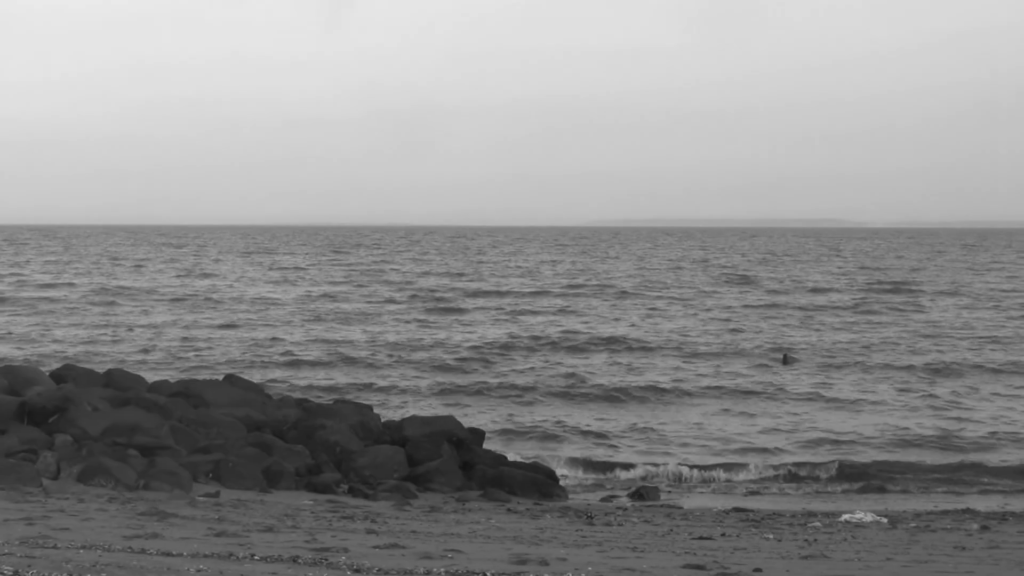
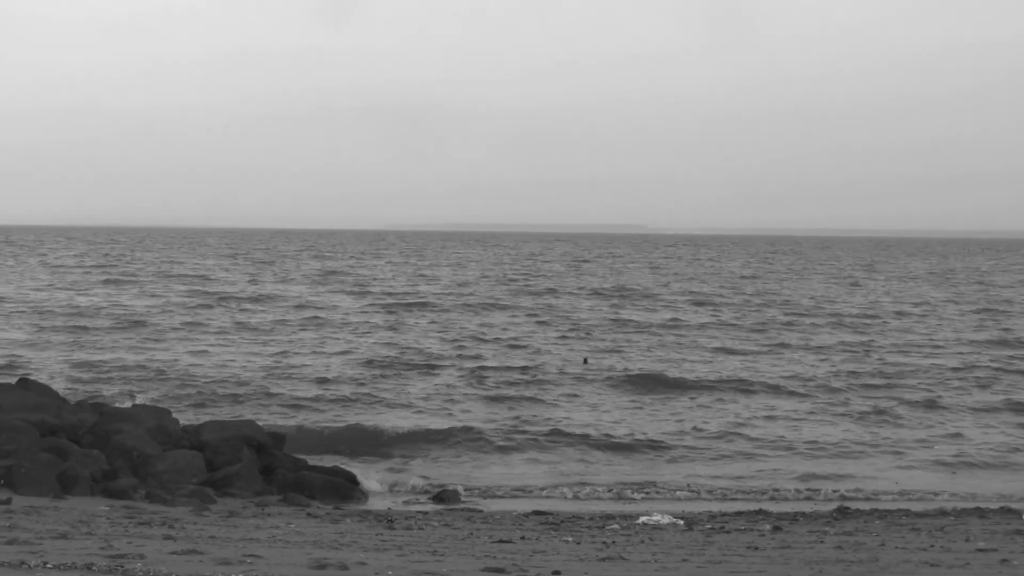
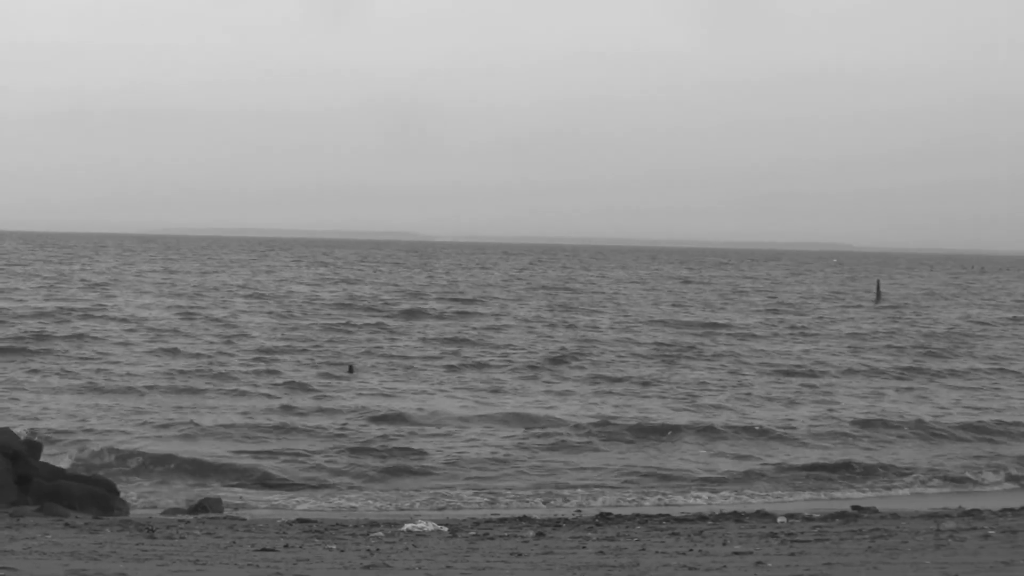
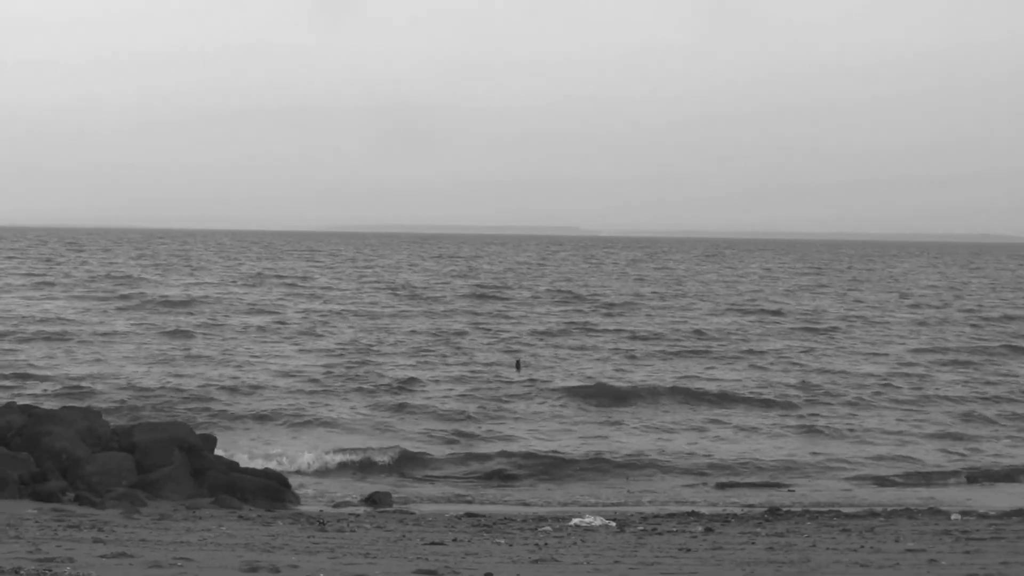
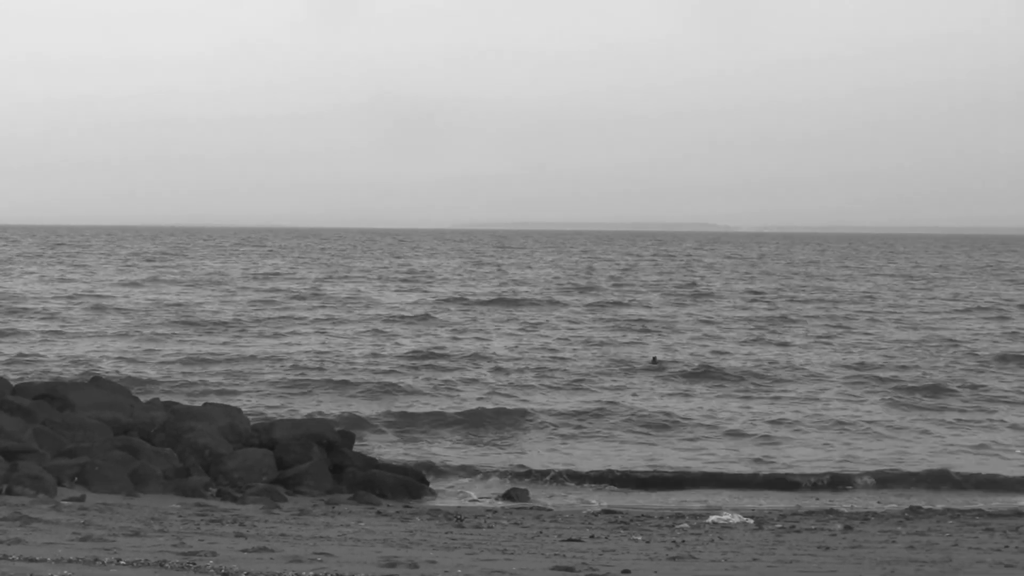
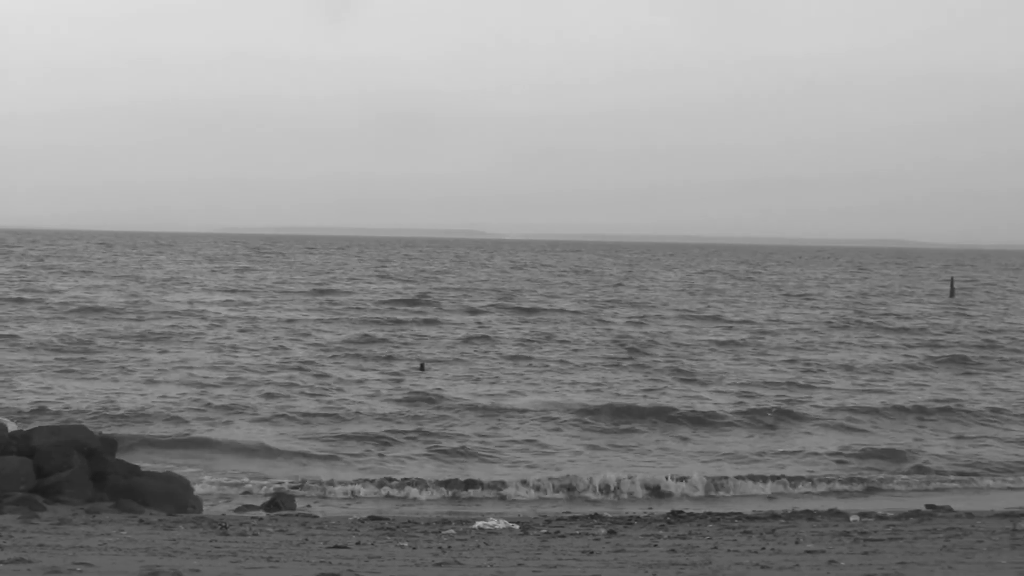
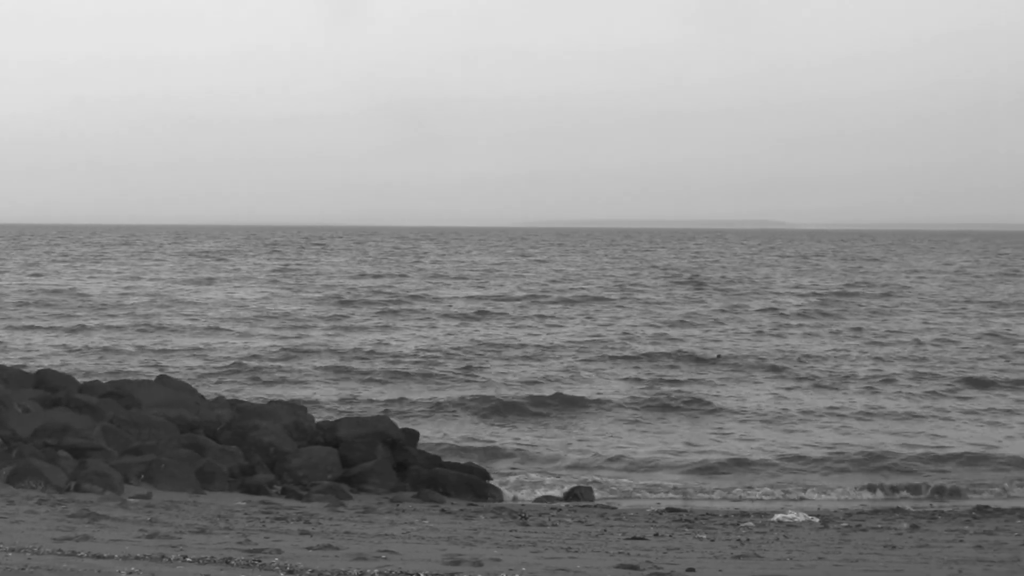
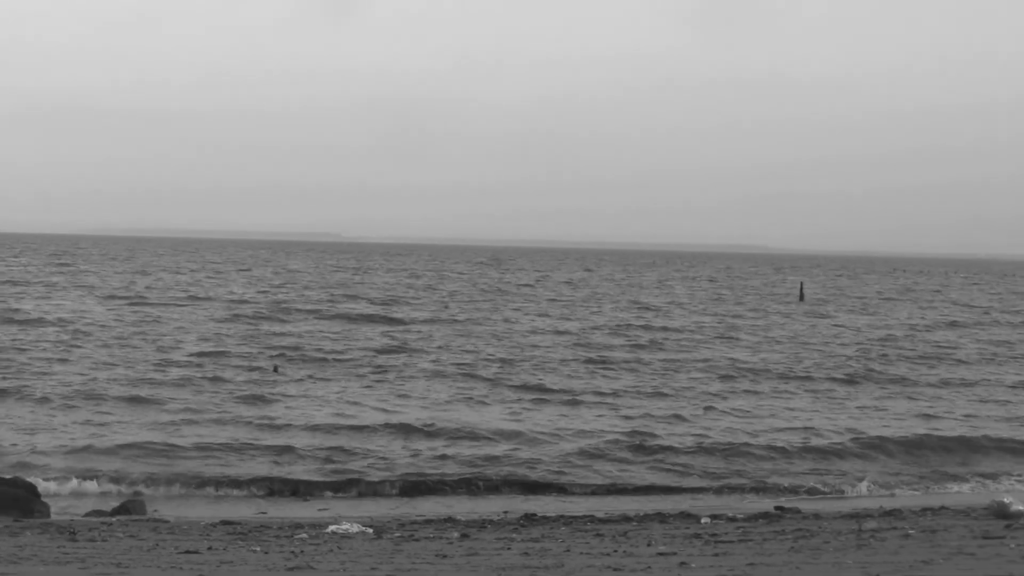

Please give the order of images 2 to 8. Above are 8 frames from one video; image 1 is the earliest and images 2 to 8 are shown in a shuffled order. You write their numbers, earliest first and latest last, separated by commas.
7, 5, 2, 4, 6, 3, 8
